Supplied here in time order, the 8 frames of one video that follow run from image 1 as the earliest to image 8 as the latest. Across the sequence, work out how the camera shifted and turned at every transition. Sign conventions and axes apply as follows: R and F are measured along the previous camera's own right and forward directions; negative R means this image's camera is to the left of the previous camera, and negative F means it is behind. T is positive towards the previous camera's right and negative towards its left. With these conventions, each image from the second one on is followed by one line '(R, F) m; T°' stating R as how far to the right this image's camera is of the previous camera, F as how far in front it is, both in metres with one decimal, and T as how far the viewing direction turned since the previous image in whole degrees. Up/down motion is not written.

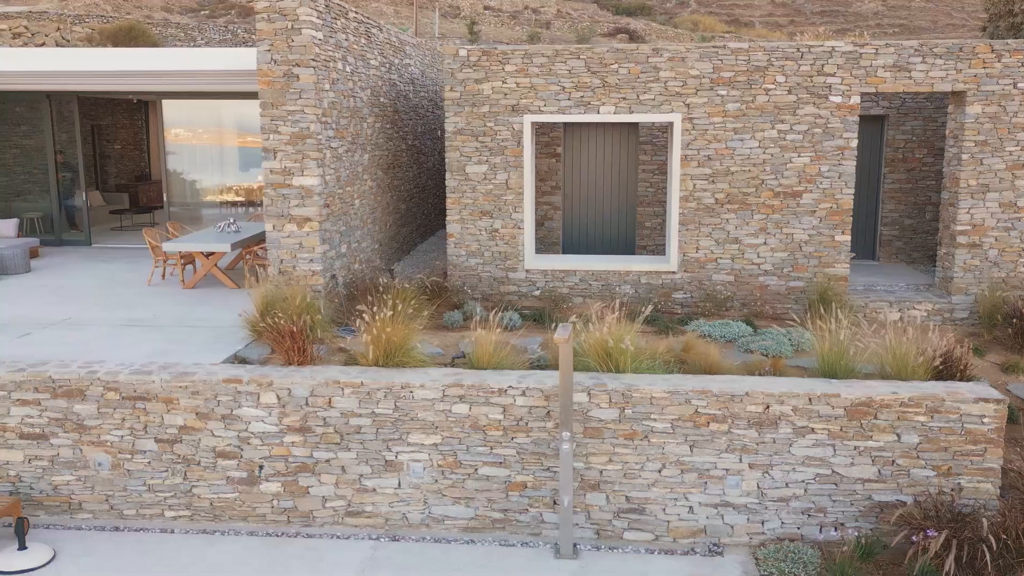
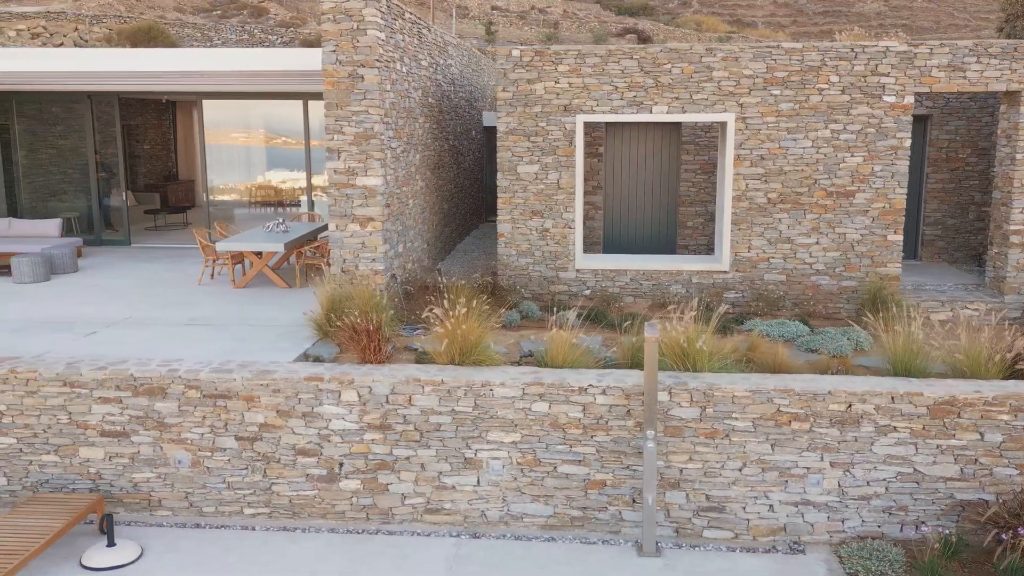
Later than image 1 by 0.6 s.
(-0.4, 0.0) m; 0°
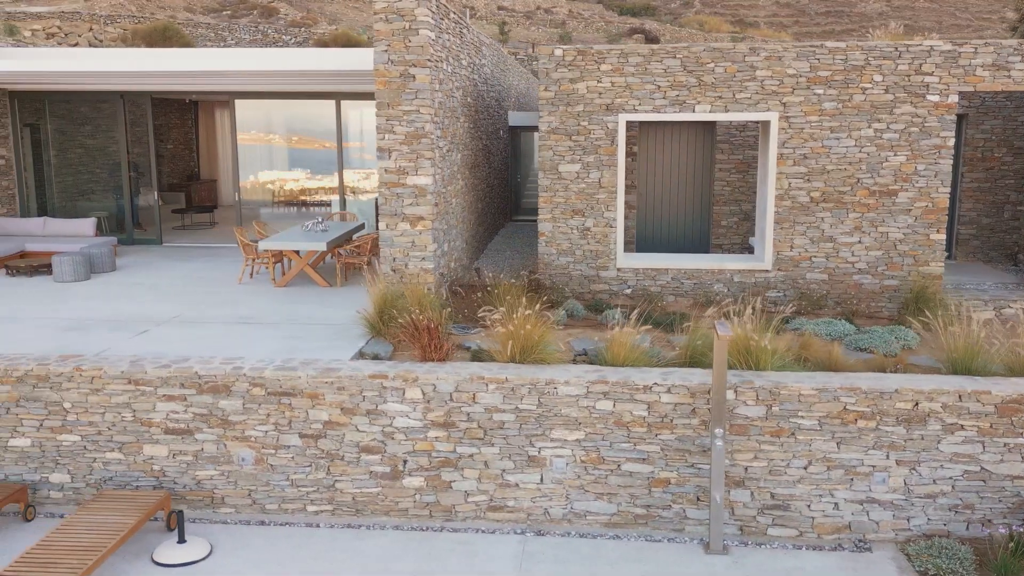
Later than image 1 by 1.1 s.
(-0.4, 0.0) m; 0°
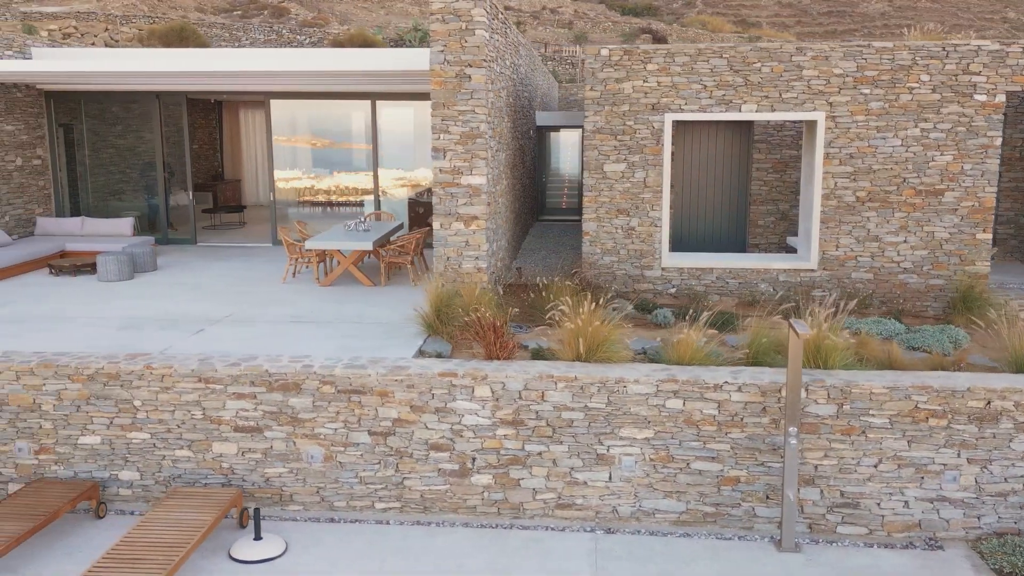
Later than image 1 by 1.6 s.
(-0.4, 0.0) m; 0°
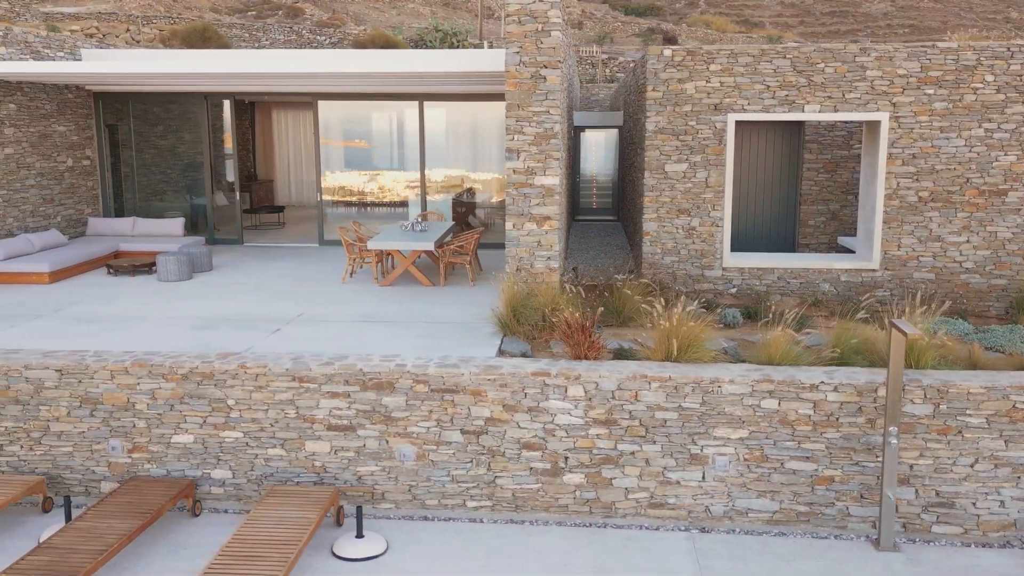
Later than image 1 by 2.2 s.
(-0.5, 0.0) m; 0°
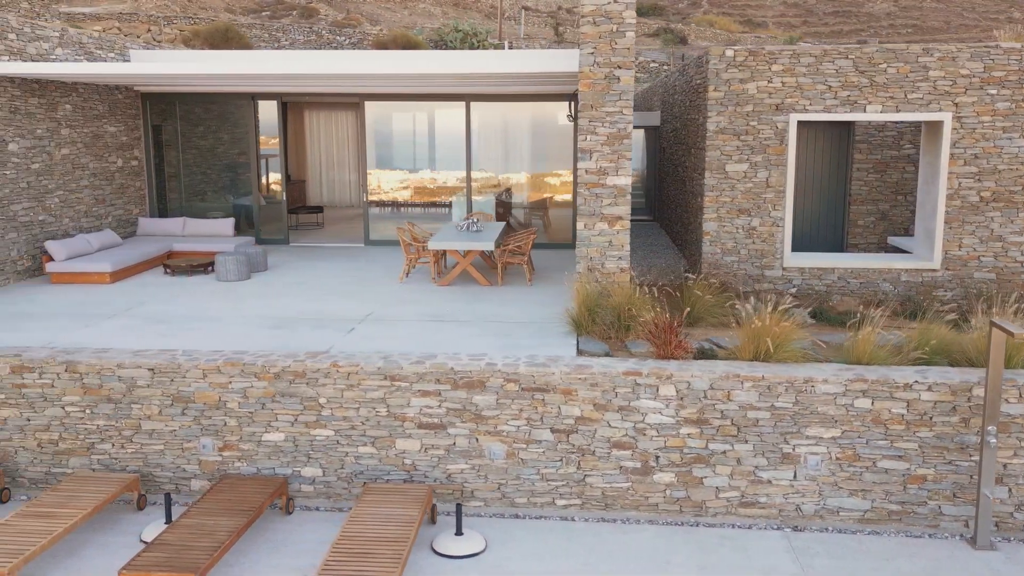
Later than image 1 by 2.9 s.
(-0.5, 0.0) m; 0°
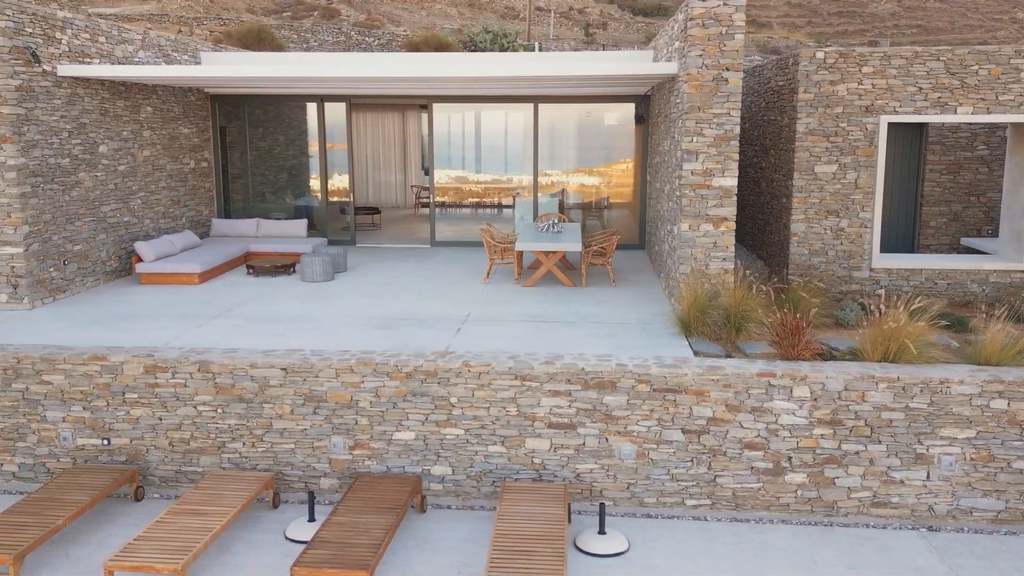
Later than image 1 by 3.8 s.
(-0.8, -0.1) m; -1°
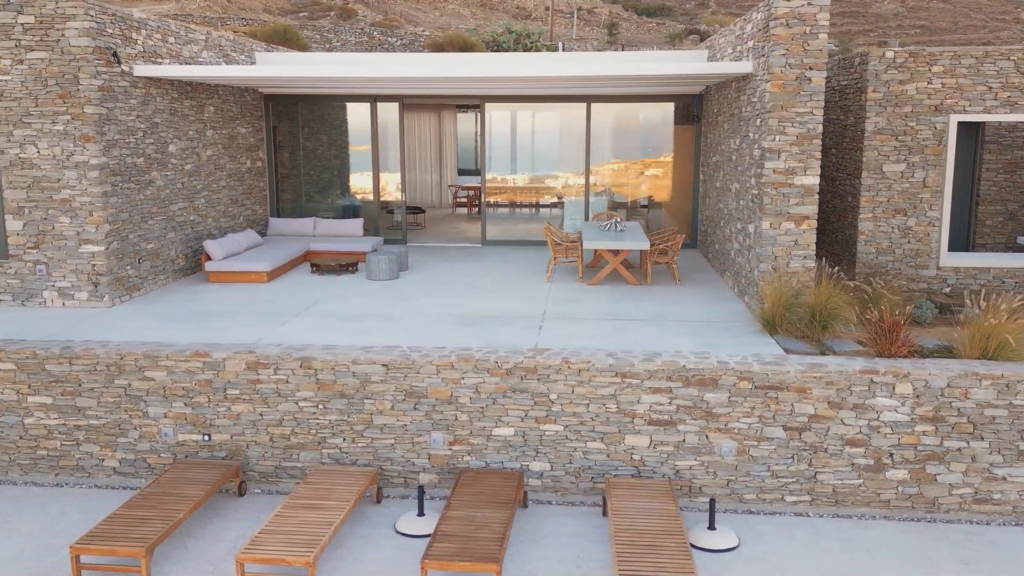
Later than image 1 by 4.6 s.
(-0.6, -0.1) m; 0°
